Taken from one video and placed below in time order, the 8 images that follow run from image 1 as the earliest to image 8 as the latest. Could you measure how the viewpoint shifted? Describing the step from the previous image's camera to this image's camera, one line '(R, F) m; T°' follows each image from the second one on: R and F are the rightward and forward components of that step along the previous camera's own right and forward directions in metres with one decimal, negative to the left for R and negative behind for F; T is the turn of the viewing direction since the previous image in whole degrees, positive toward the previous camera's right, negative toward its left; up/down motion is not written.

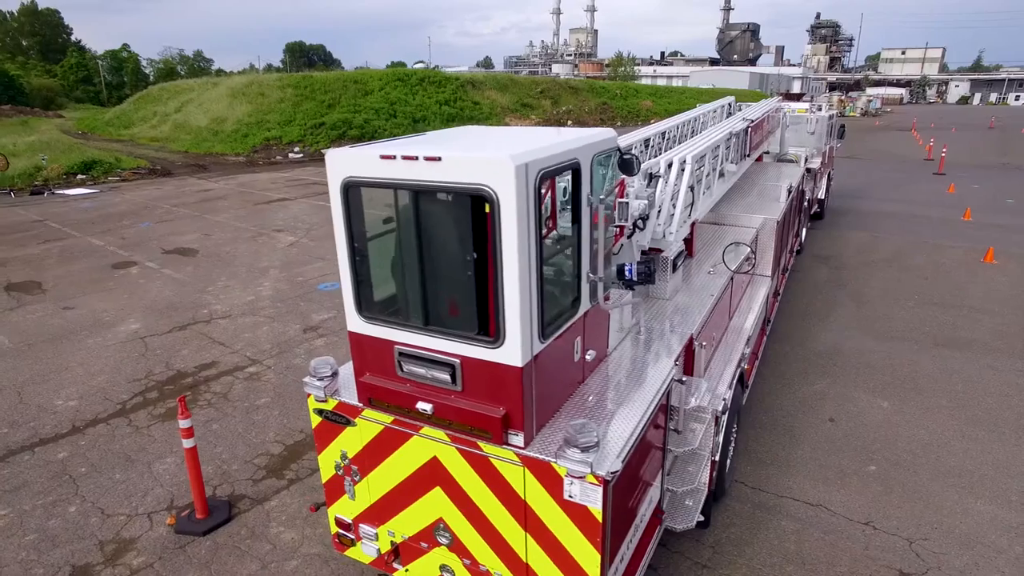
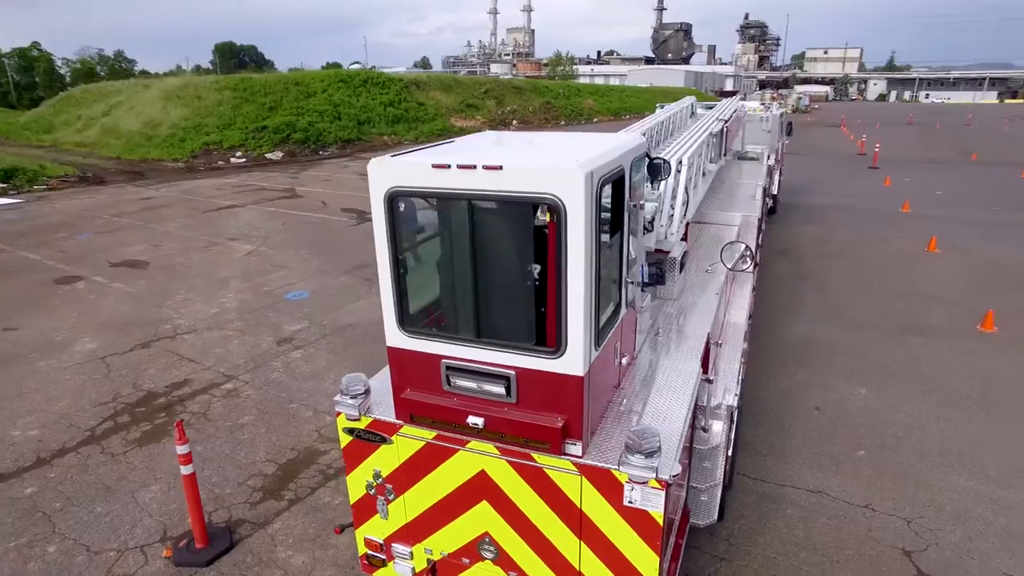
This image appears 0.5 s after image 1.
(-0.5, +0.1) m; +5°
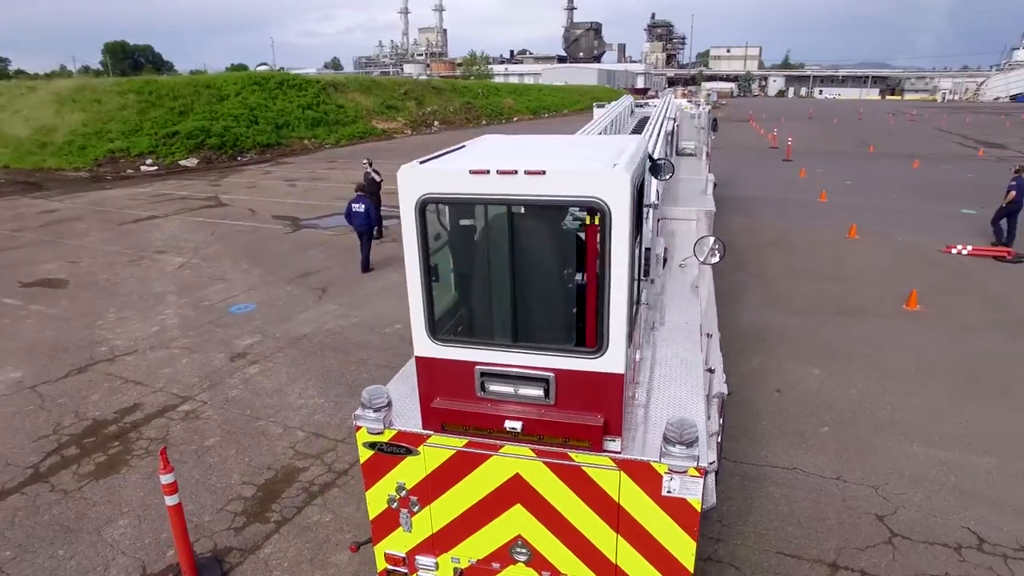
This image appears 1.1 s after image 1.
(-0.5, 0.0) m; +7°
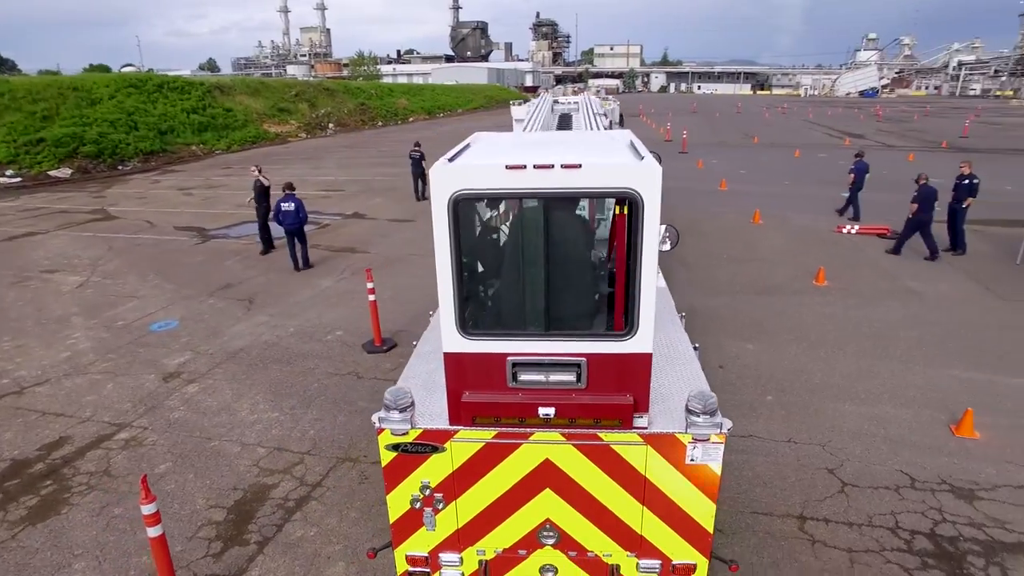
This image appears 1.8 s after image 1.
(-0.6, 0.0) m; +9°
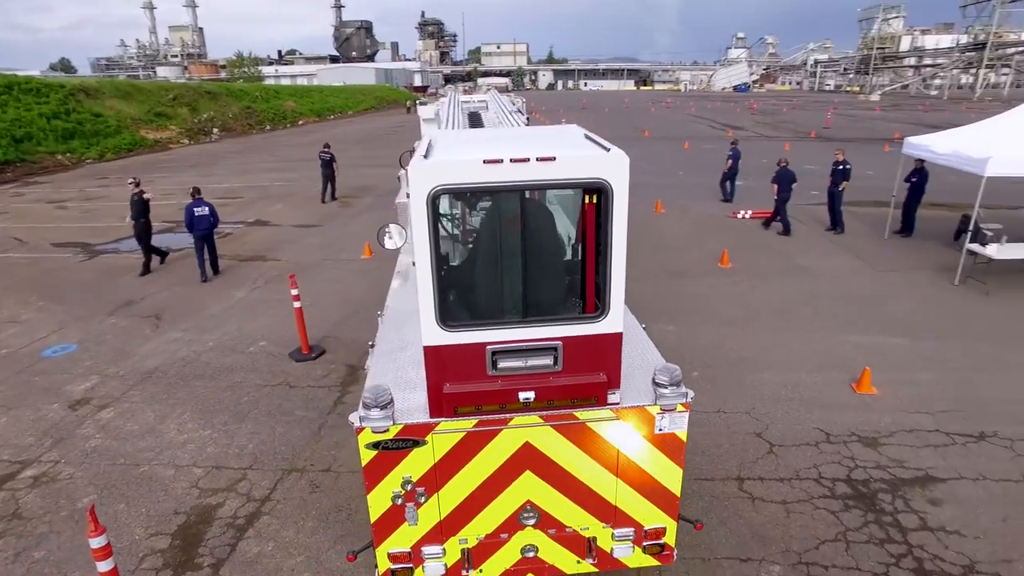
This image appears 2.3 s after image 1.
(-0.3, -0.1) m; +9°
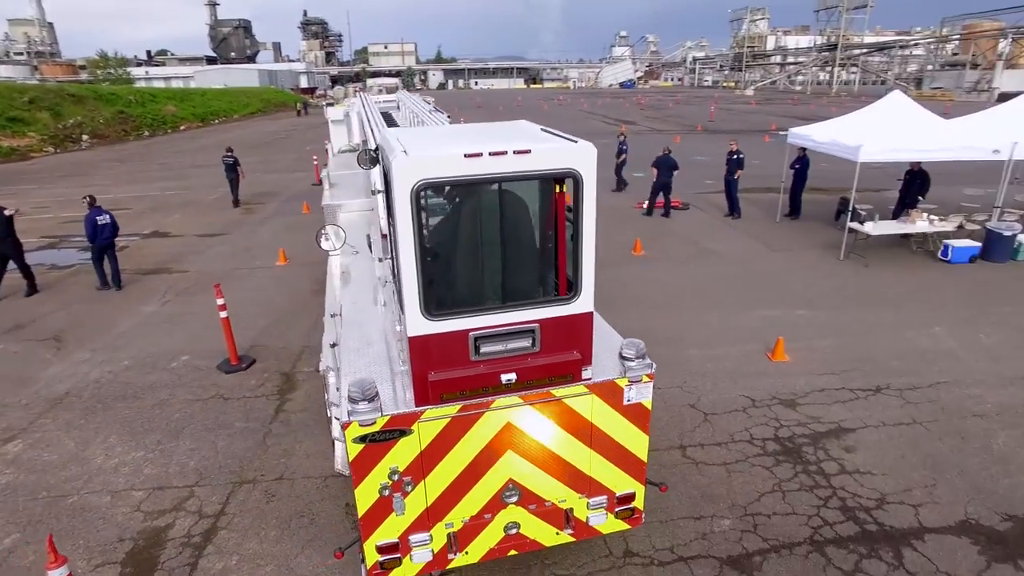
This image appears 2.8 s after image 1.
(-0.4, -0.1) m; +9°
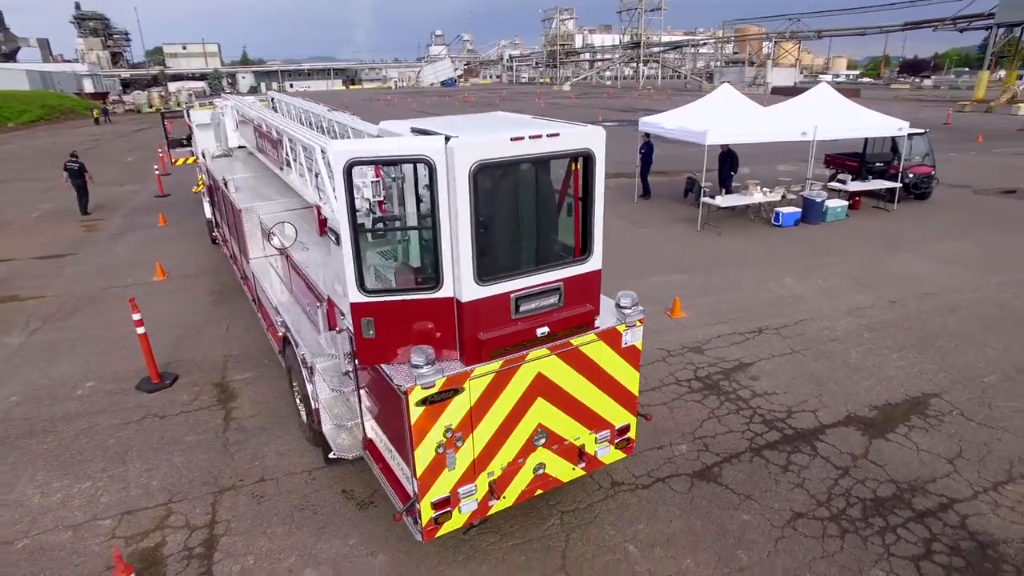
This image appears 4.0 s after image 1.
(-1.1, -0.3) m; +15°
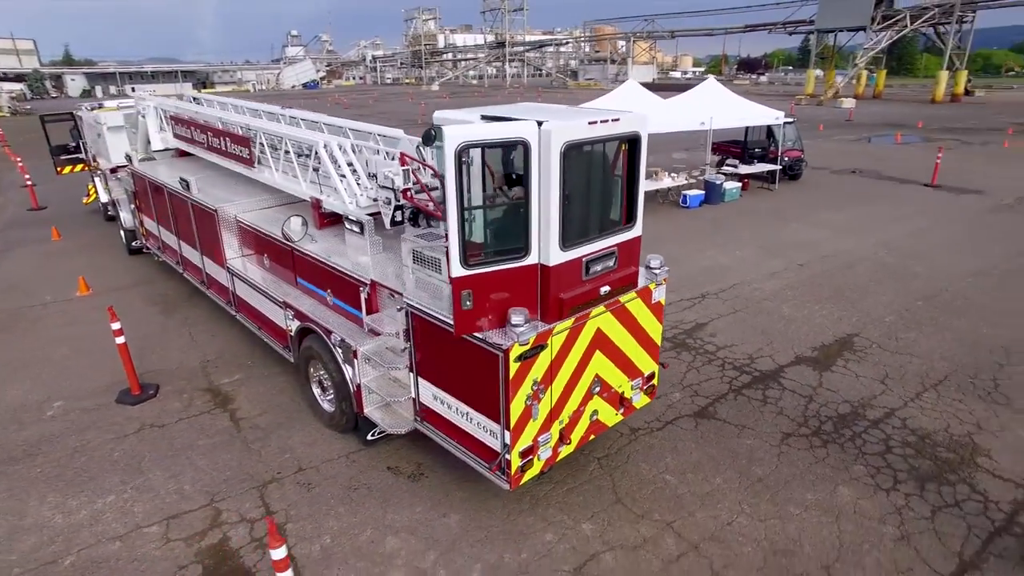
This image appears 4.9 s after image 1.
(-1.2, -0.3) m; +12°
